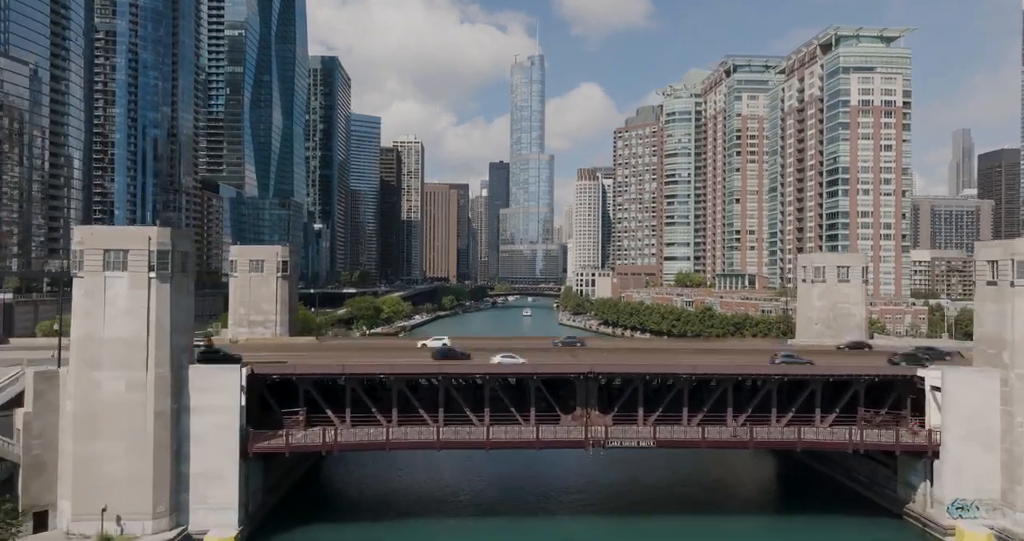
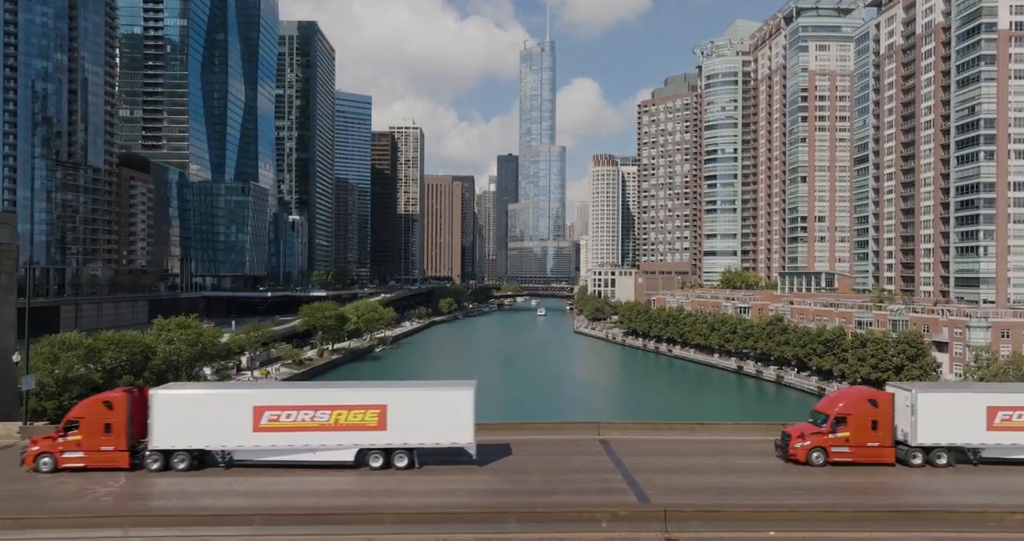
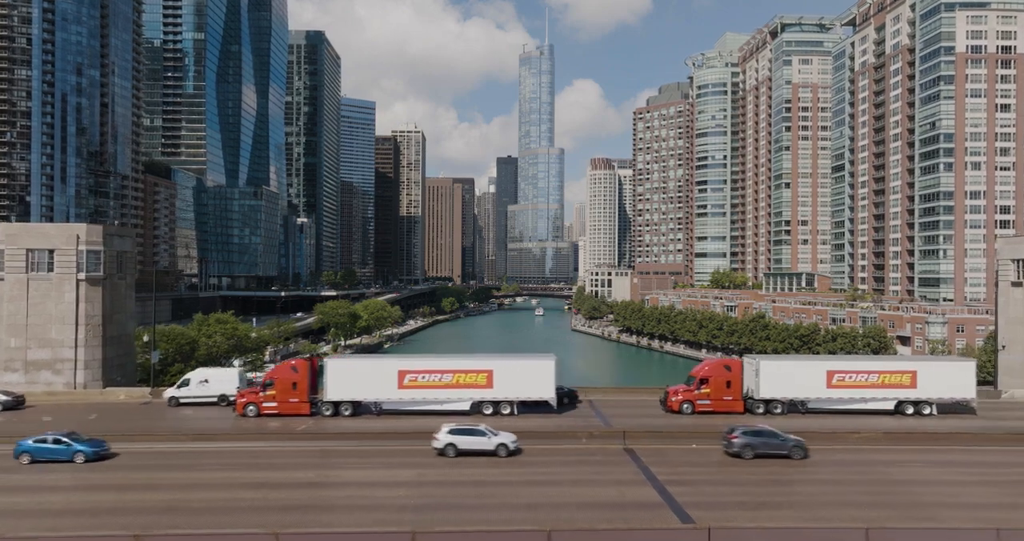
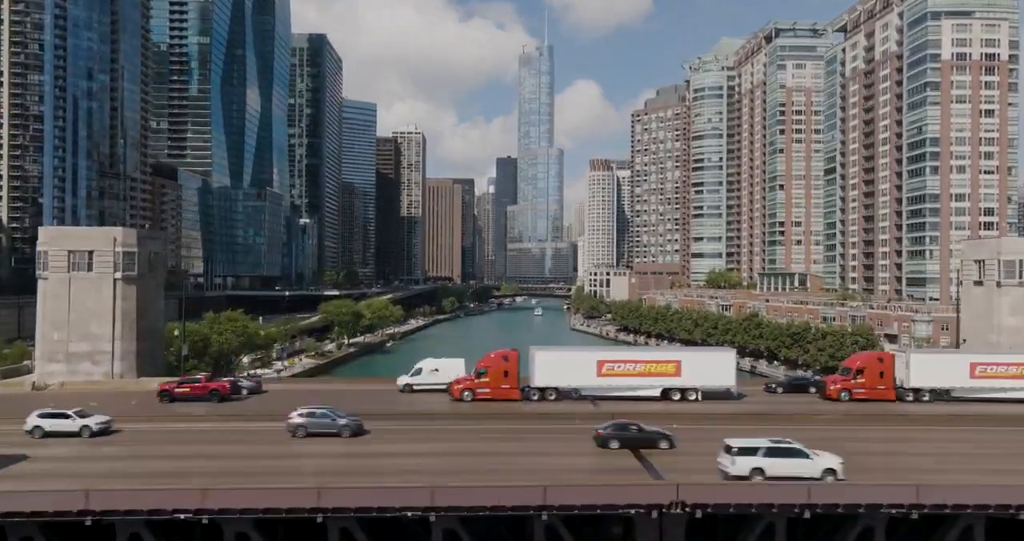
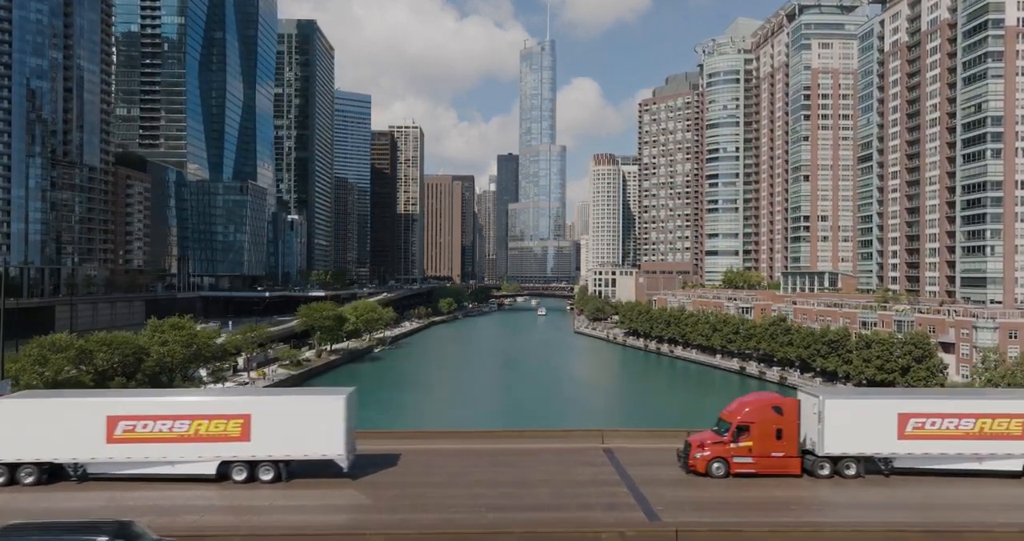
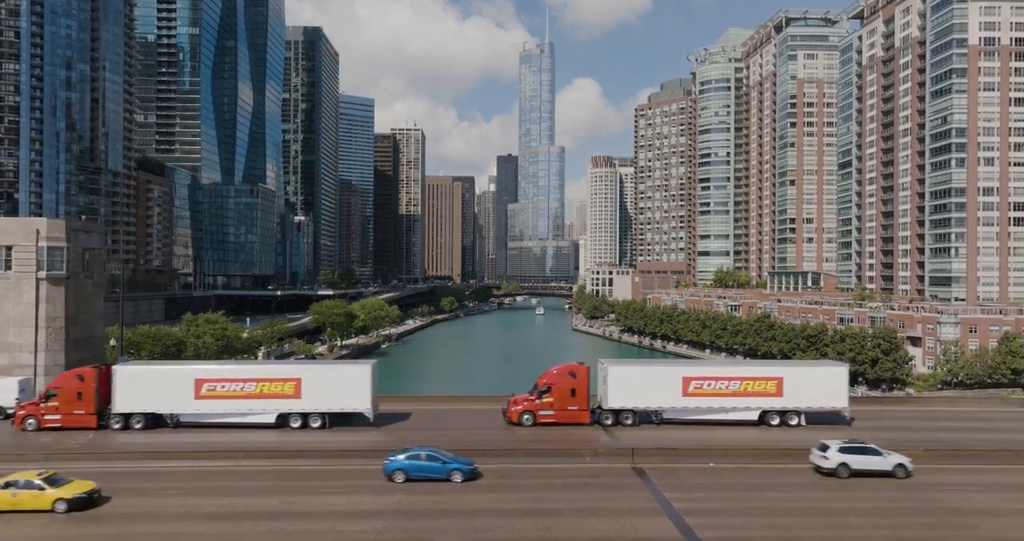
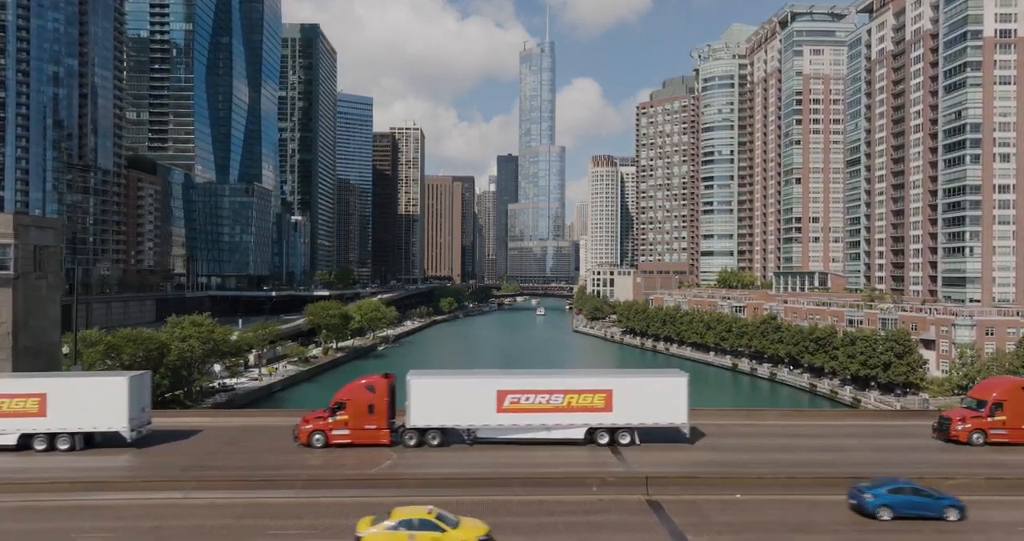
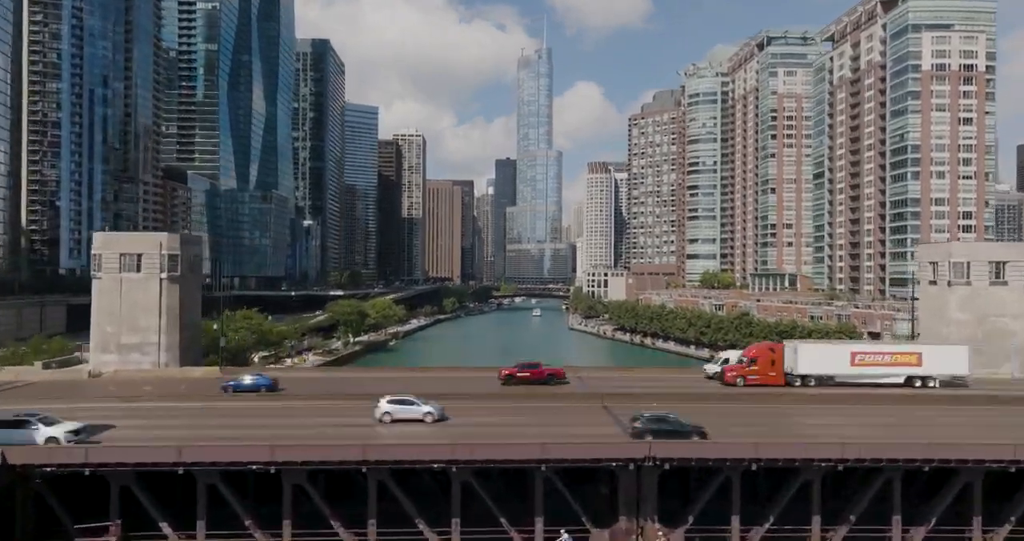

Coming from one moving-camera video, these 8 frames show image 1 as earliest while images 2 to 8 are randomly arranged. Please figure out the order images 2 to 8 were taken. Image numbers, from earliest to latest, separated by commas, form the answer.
8, 4, 3, 6, 7, 2, 5
